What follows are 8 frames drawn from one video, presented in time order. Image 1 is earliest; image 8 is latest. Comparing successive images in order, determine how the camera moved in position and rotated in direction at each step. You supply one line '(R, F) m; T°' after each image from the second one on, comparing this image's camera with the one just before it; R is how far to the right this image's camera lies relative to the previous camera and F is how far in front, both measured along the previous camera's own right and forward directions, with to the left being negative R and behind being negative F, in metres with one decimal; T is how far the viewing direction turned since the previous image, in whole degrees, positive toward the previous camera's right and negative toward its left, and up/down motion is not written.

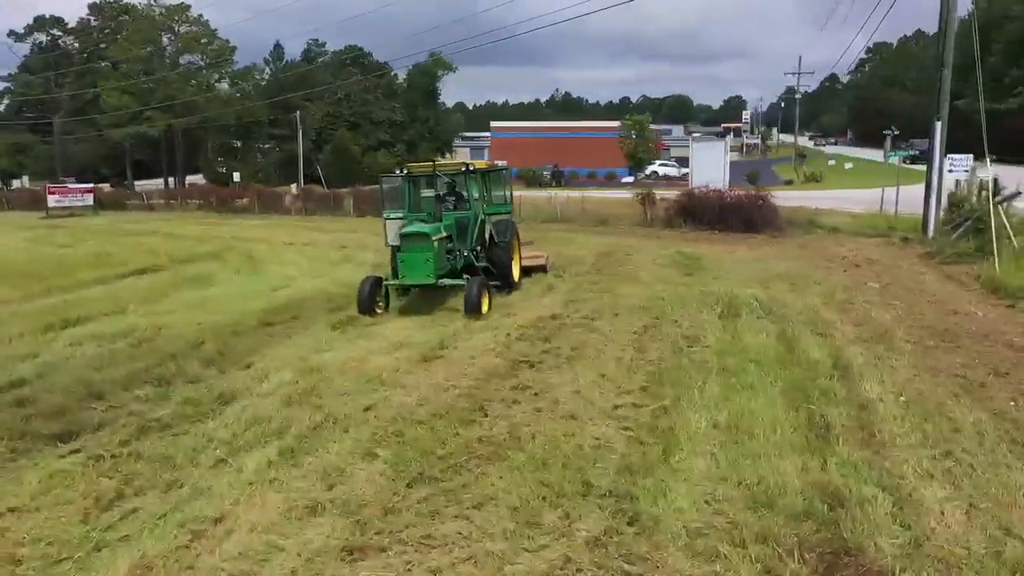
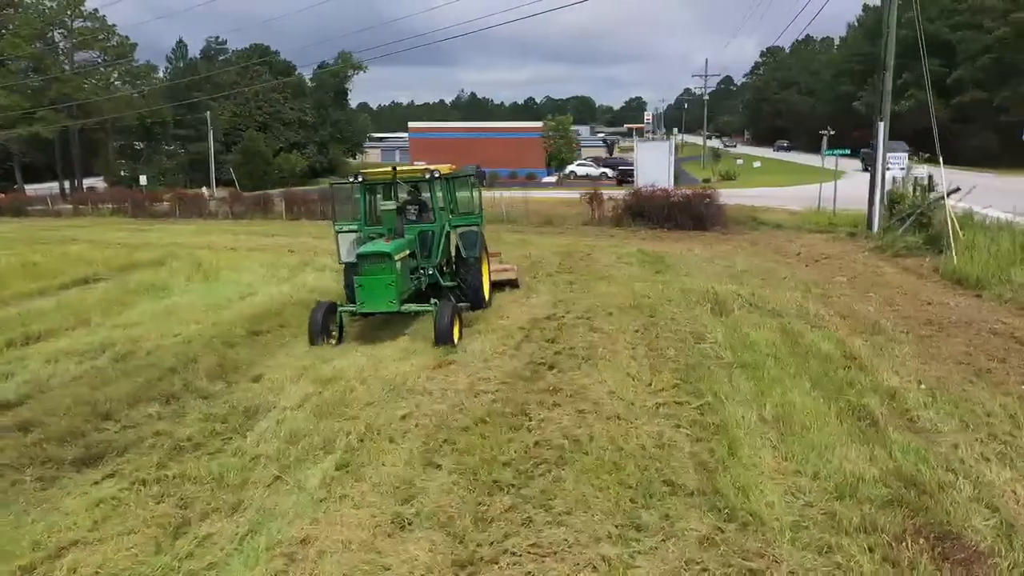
(-1.0, +0.1) m; +7°
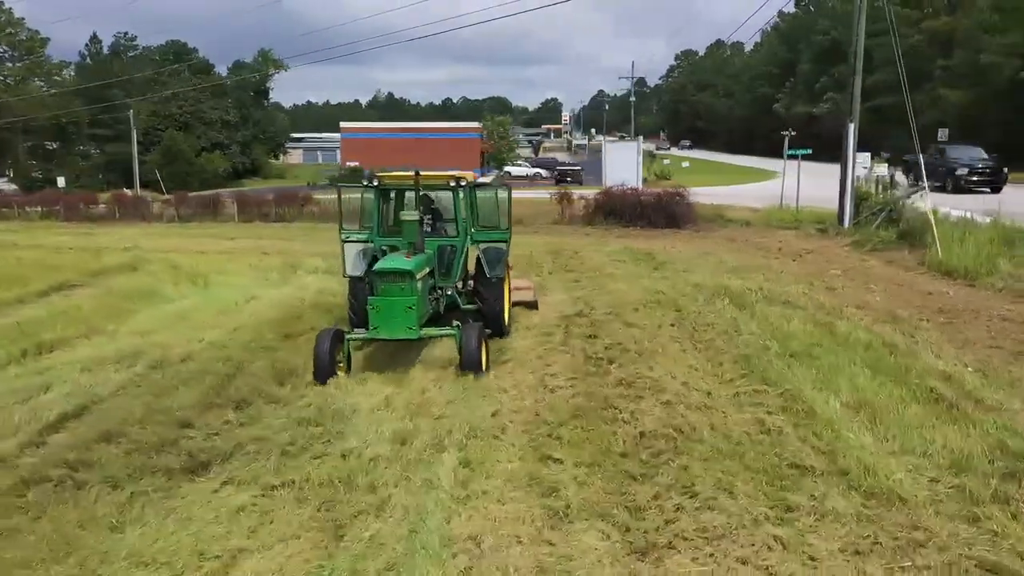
(-1.4, 0.0) m; +6°
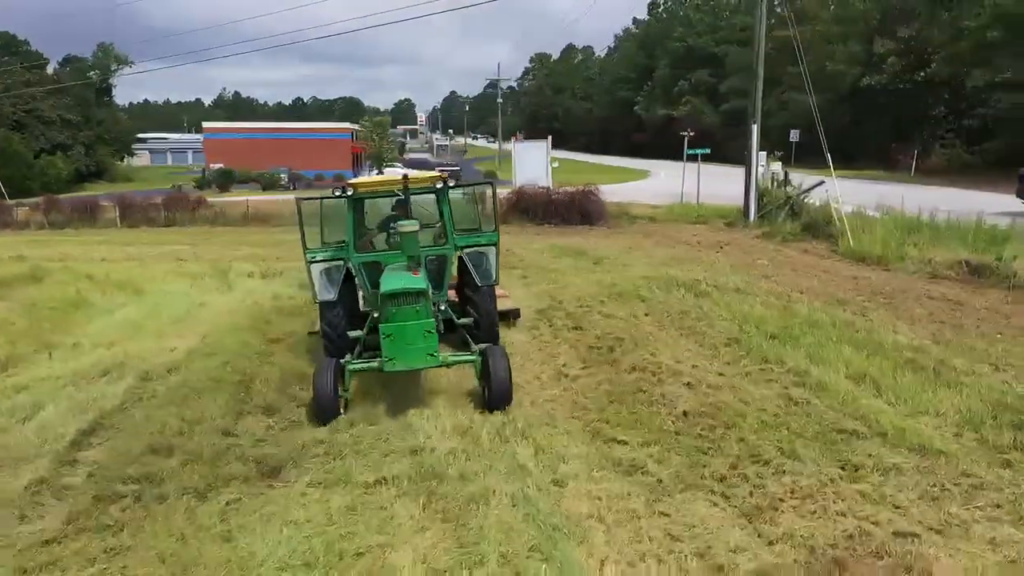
(-1.5, -0.1) m; +10°
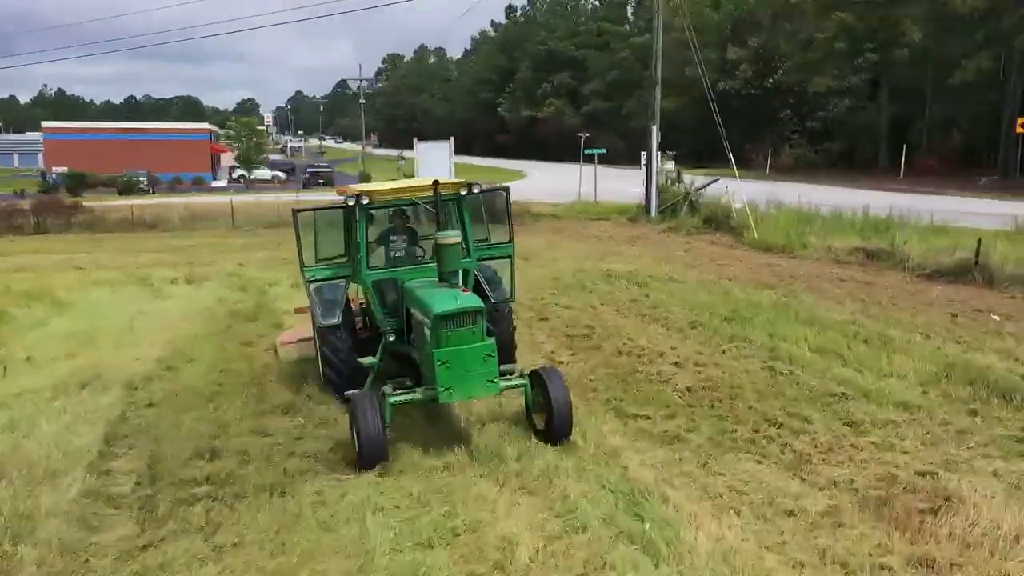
(-1.3, -0.2) m; +10°
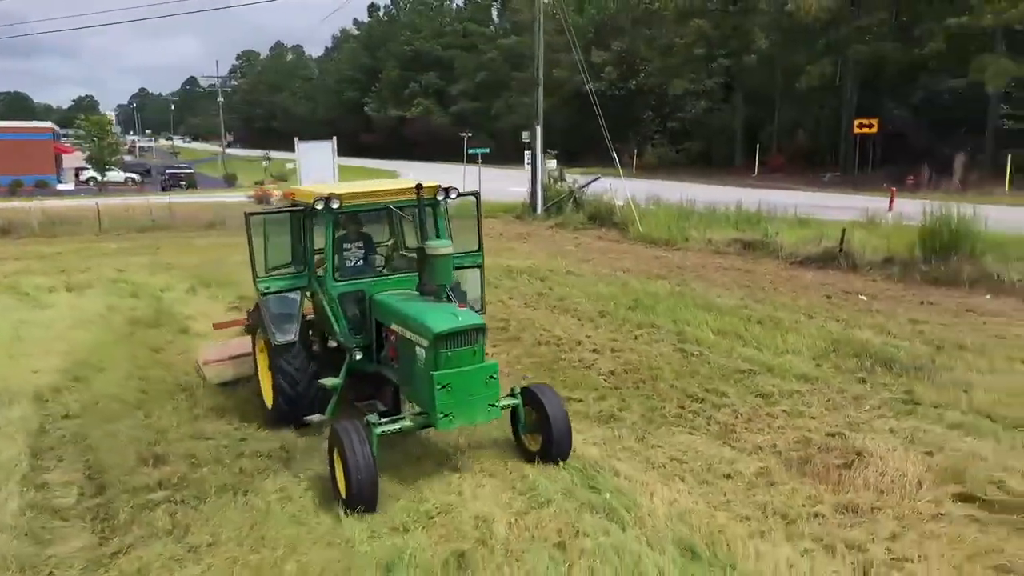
(-0.6, -0.2) m; +9°
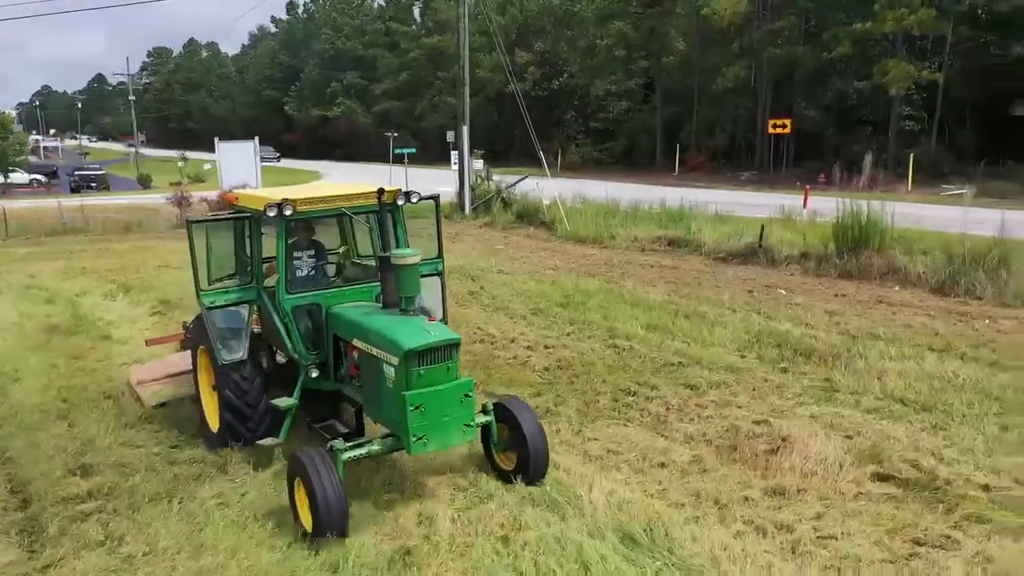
(-0.1, -0.1) m; +5°
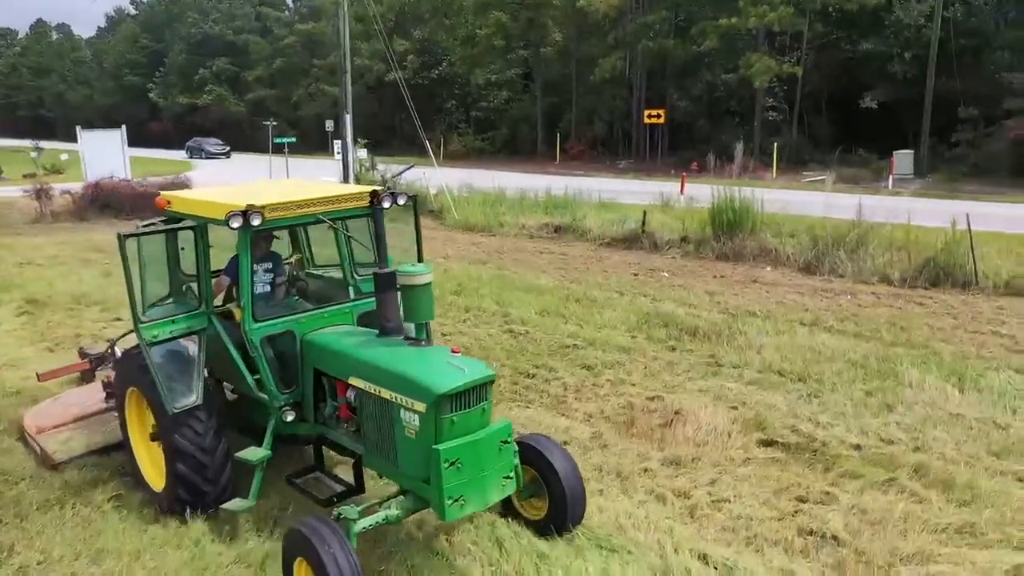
(-0.1, -0.1) m; +8°
